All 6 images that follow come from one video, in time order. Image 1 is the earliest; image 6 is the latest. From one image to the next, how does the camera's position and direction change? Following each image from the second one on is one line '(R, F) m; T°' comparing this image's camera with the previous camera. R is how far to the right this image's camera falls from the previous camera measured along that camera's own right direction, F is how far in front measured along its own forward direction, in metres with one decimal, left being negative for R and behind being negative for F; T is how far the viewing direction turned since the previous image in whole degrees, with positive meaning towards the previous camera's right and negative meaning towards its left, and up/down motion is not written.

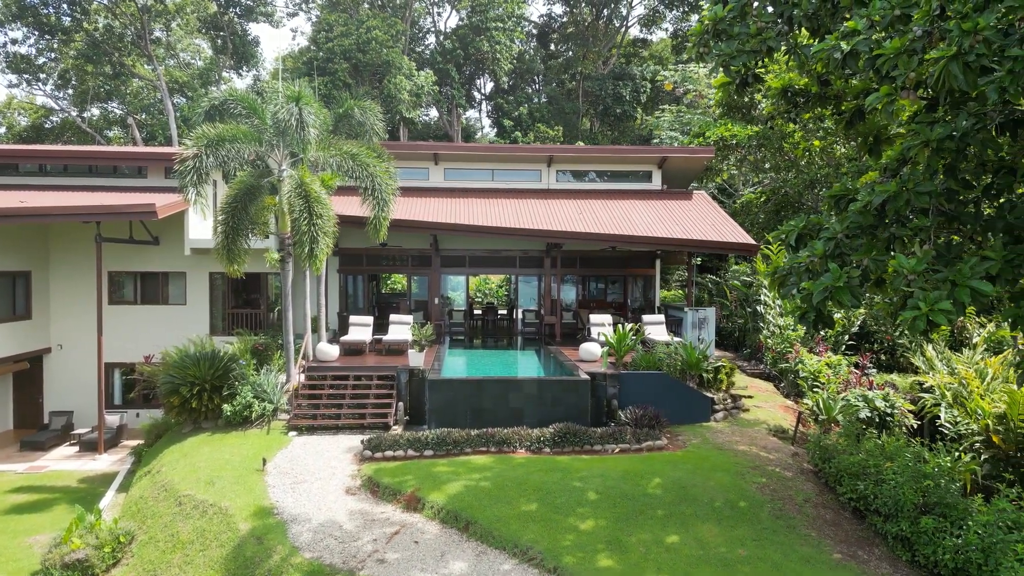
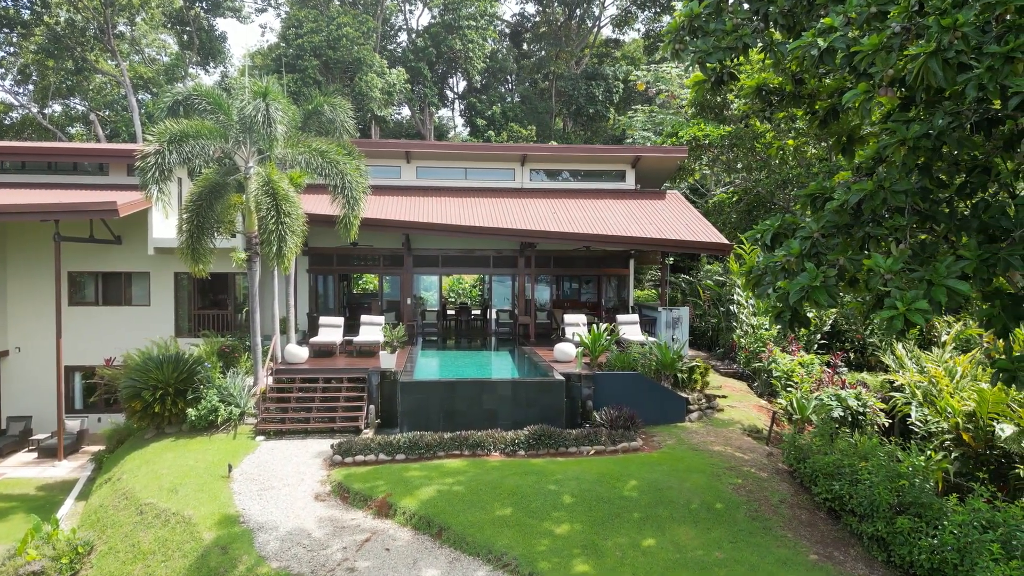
(0.0, +0.2) m; +2°
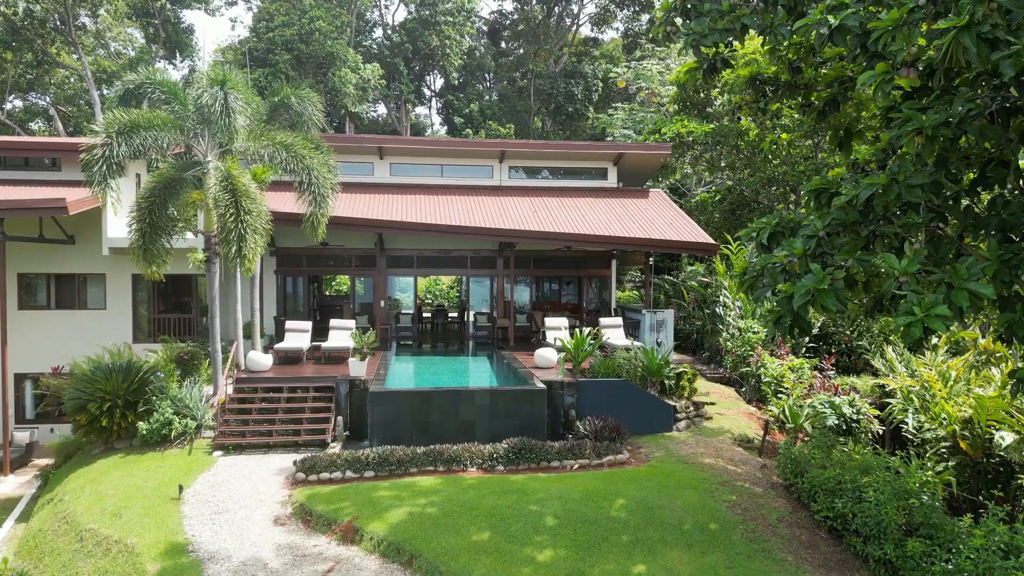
(0.0, +0.7) m; +2°
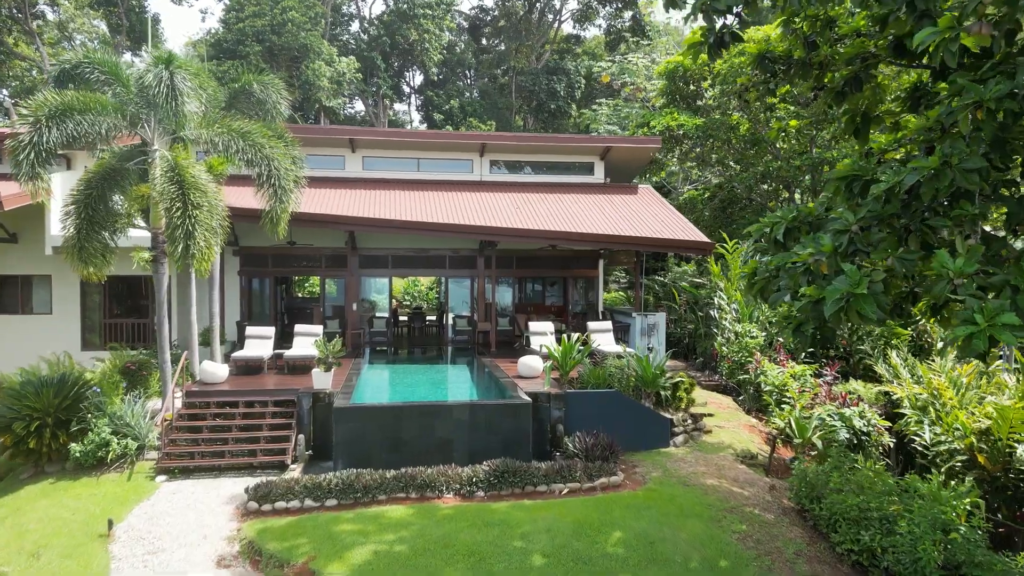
(0.0, +1.1) m; +1°
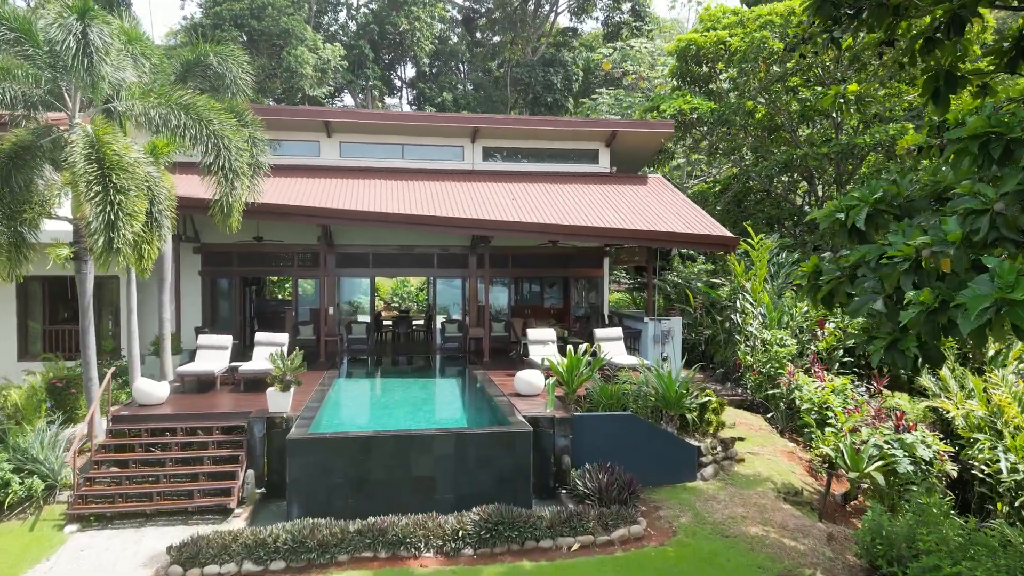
(0.0, +1.8) m; 0°
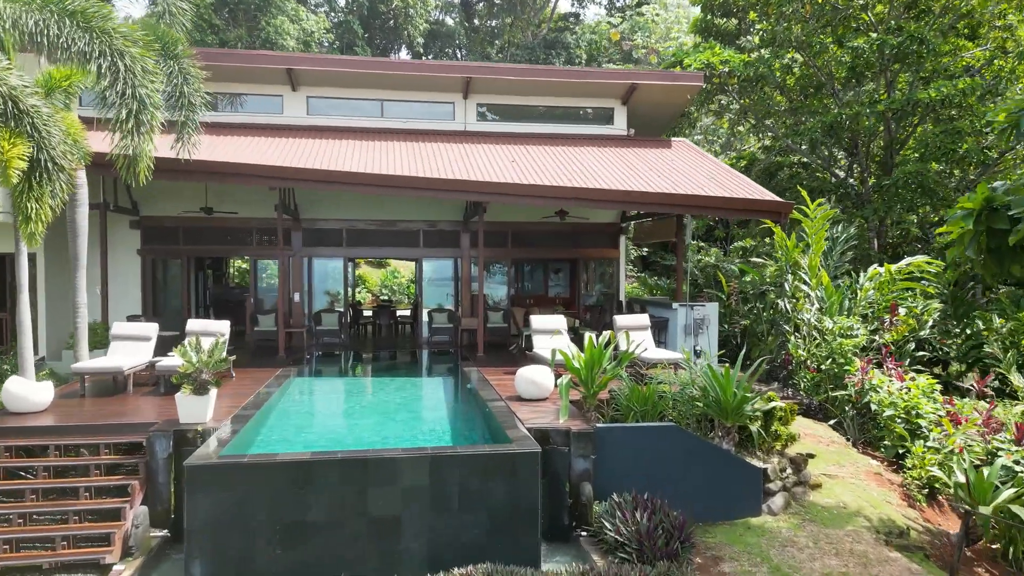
(0.0, +2.4) m; 0°
